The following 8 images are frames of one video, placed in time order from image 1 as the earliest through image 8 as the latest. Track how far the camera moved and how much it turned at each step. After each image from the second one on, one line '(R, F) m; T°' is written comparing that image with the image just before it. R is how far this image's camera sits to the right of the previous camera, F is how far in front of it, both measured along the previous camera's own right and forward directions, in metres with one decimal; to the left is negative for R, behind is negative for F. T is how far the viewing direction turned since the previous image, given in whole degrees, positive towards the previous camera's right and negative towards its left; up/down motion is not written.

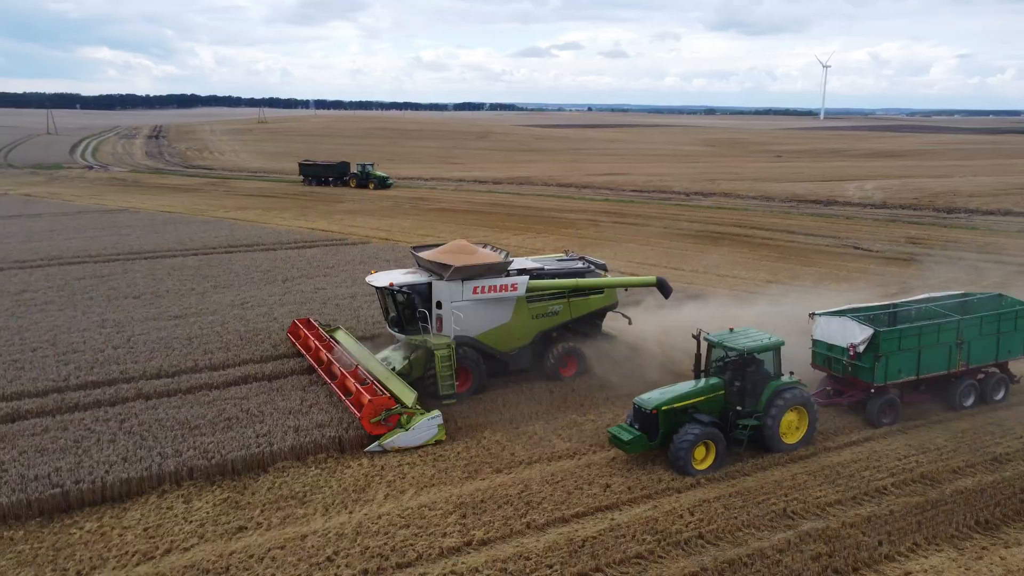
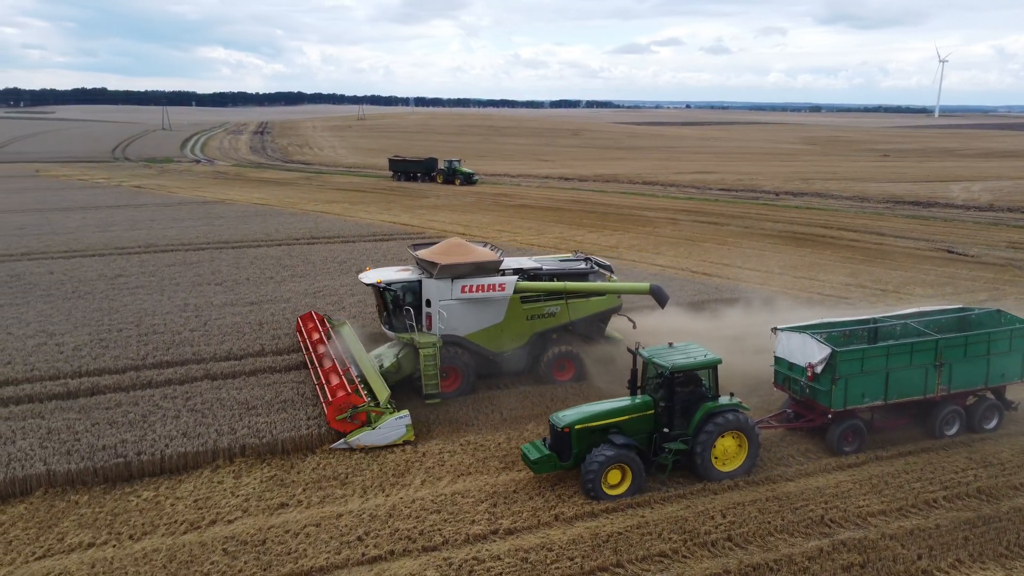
(+0.7, -0.1) m; -6°
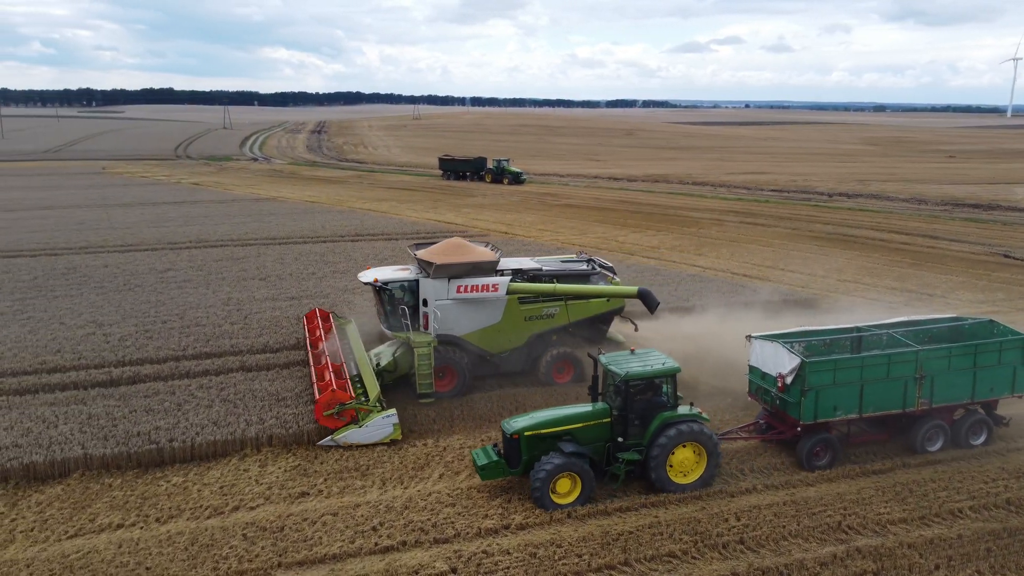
(+0.4, -0.1) m; -4°
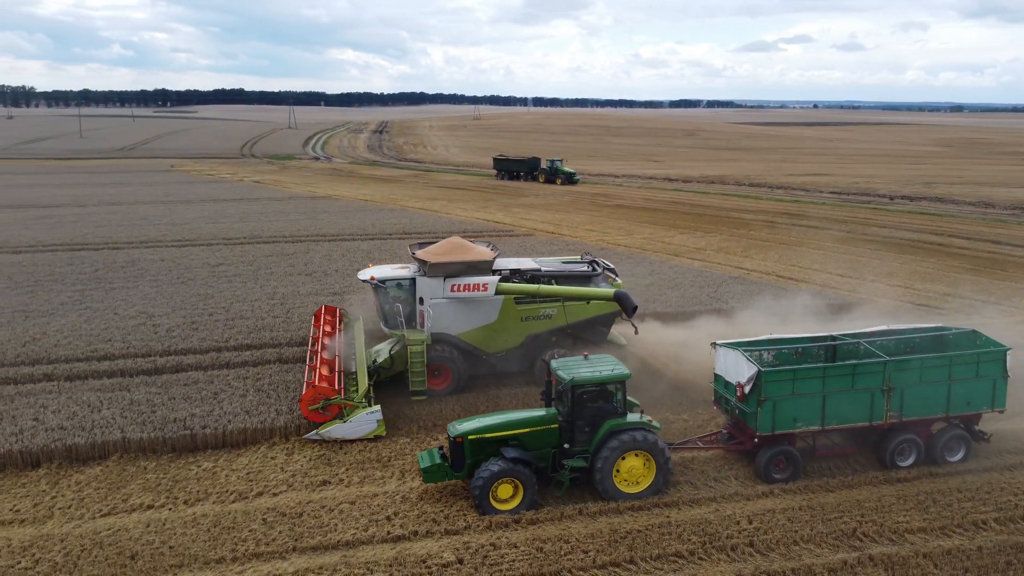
(+0.5, -0.1) m; -4°
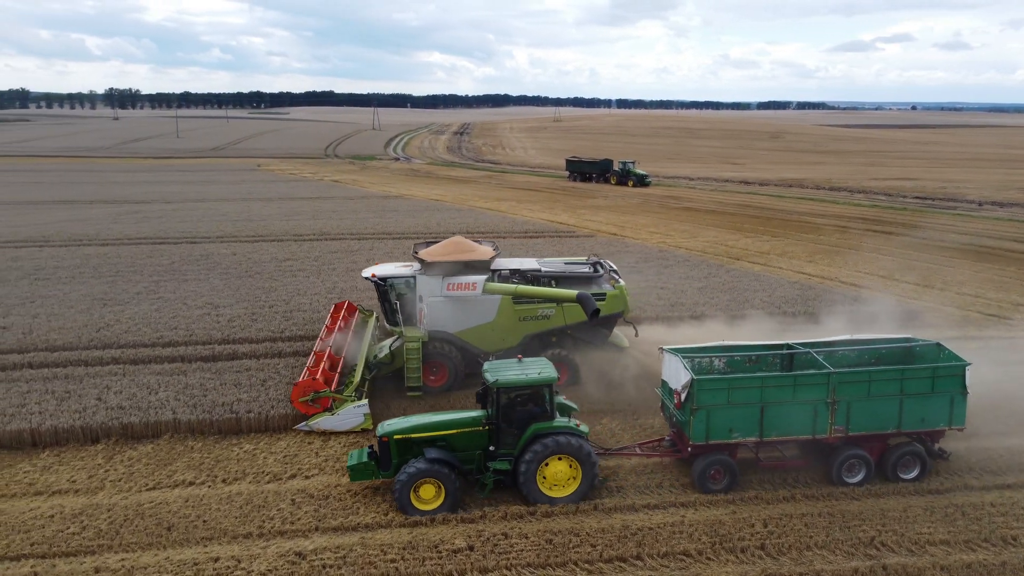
(+0.7, -0.2) m; -6°
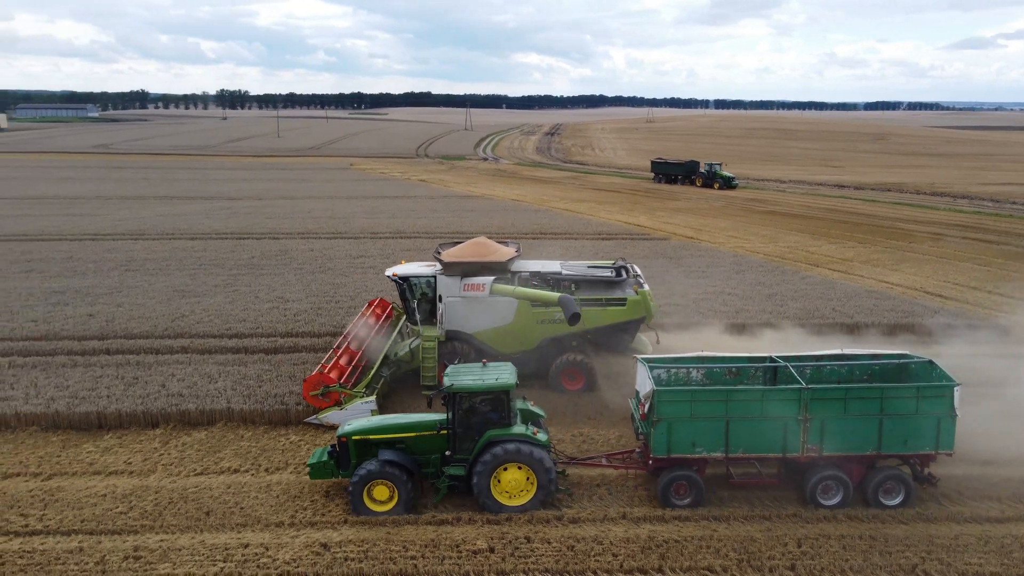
(+0.7, +0.1) m; -6°
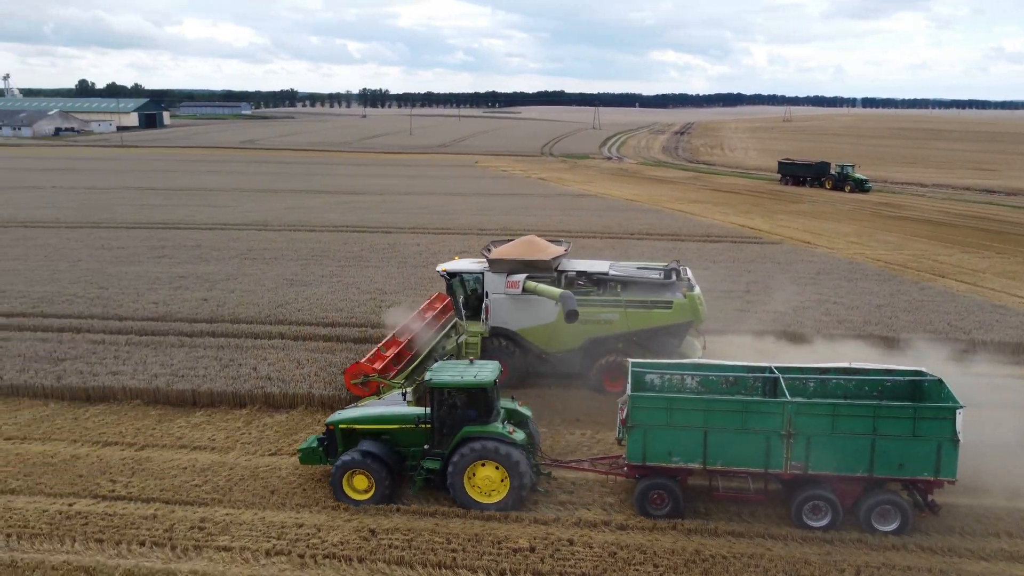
(+0.8, +0.1) m; -9°
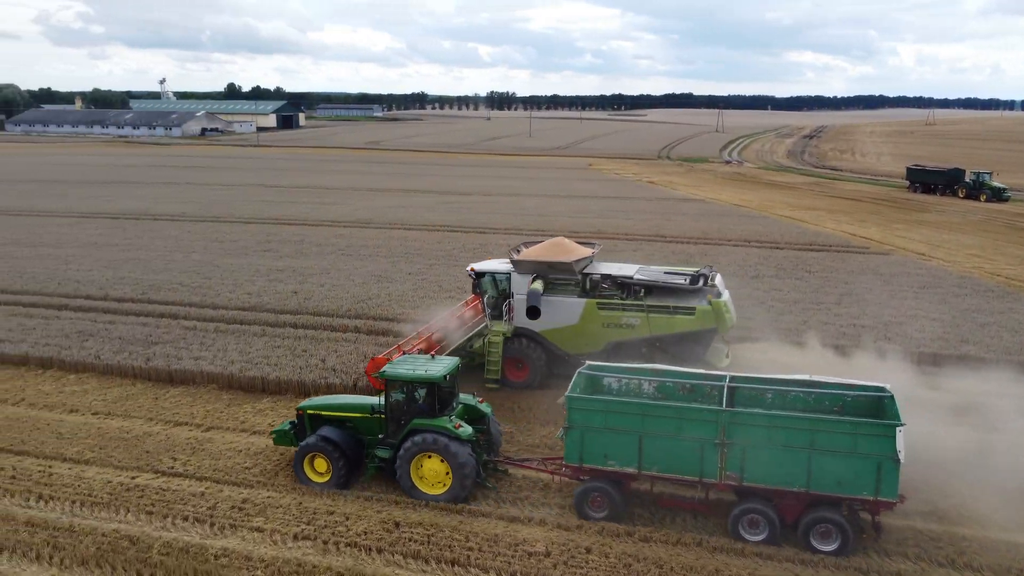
(+1.0, +0.1) m; -8°
